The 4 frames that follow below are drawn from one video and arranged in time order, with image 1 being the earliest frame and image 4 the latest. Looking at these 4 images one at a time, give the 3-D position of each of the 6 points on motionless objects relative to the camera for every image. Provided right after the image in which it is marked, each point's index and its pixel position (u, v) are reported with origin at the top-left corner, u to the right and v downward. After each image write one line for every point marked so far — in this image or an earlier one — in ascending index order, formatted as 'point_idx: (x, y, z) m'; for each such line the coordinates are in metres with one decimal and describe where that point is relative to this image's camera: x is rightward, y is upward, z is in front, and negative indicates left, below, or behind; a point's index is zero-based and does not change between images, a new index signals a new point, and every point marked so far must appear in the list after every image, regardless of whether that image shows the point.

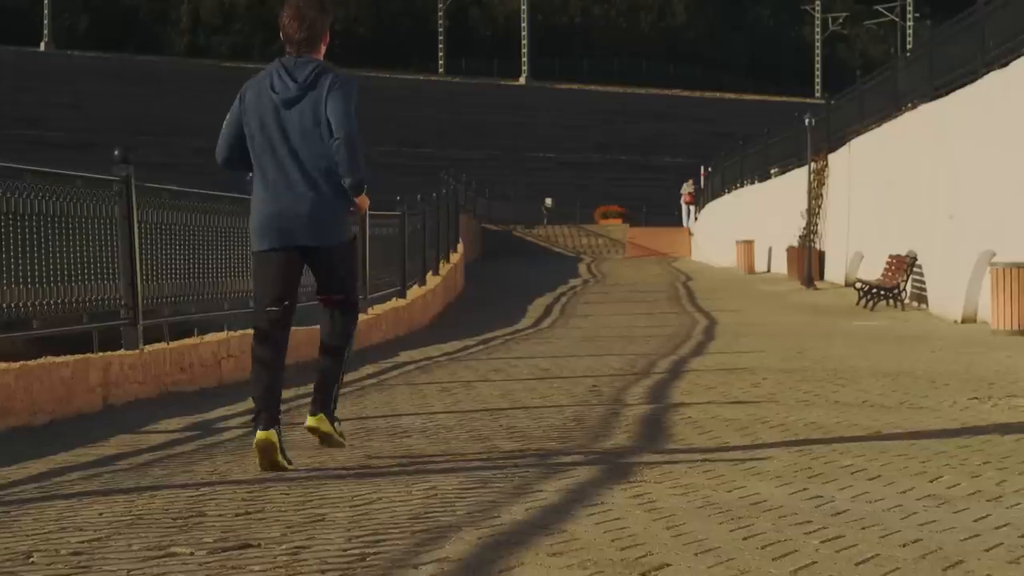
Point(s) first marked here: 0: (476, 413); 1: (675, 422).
0: (-0.1, -0.4, +6.9) m
1: (+0.5, -0.4, +6.5) m
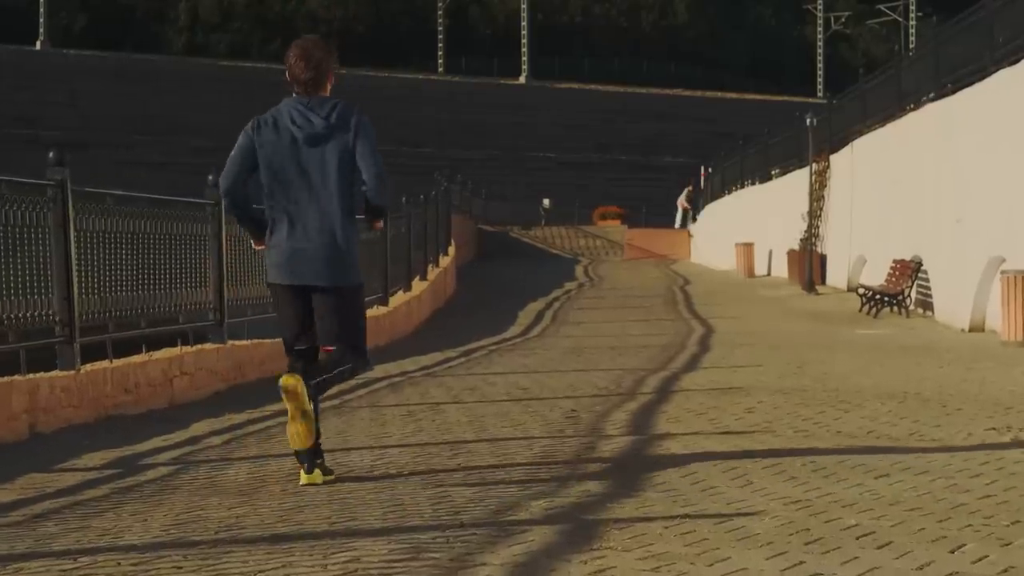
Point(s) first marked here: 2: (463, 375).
0: (-0.3, -0.5, +6.2) m
1: (+0.4, -0.5, +5.8) m
2: (-0.2, -0.5, +10.3) m
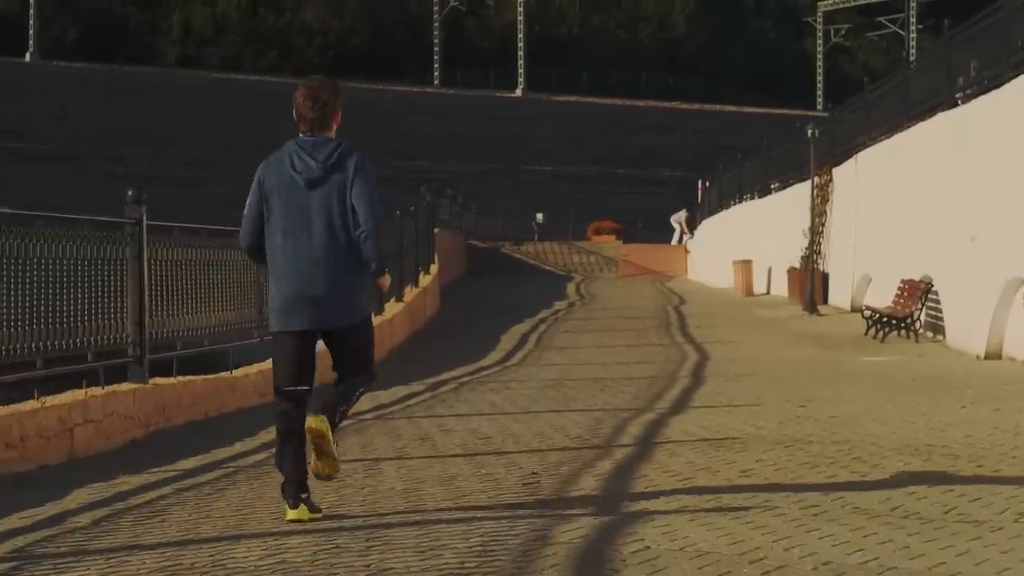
0: (-0.4, -0.6, +4.9) m
1: (+0.3, -0.6, +4.5) m
2: (-0.4, -0.6, +9.0) m
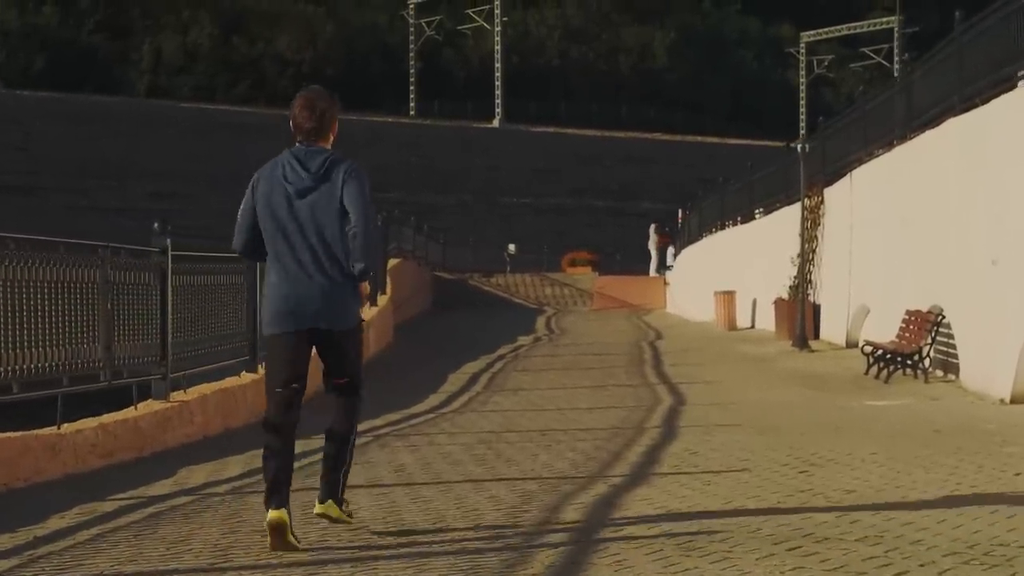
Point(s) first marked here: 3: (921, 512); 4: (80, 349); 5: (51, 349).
0: (-0.7, -0.6, +2.5) m
1: (0.0, -0.6, +2.2) m
2: (-0.7, -0.7, +6.6) m
3: (+1.2, -0.7, +5.8) m
4: (-1.8, -0.3, +8.3) m
5: (-1.9, -0.2, +8.0) m
